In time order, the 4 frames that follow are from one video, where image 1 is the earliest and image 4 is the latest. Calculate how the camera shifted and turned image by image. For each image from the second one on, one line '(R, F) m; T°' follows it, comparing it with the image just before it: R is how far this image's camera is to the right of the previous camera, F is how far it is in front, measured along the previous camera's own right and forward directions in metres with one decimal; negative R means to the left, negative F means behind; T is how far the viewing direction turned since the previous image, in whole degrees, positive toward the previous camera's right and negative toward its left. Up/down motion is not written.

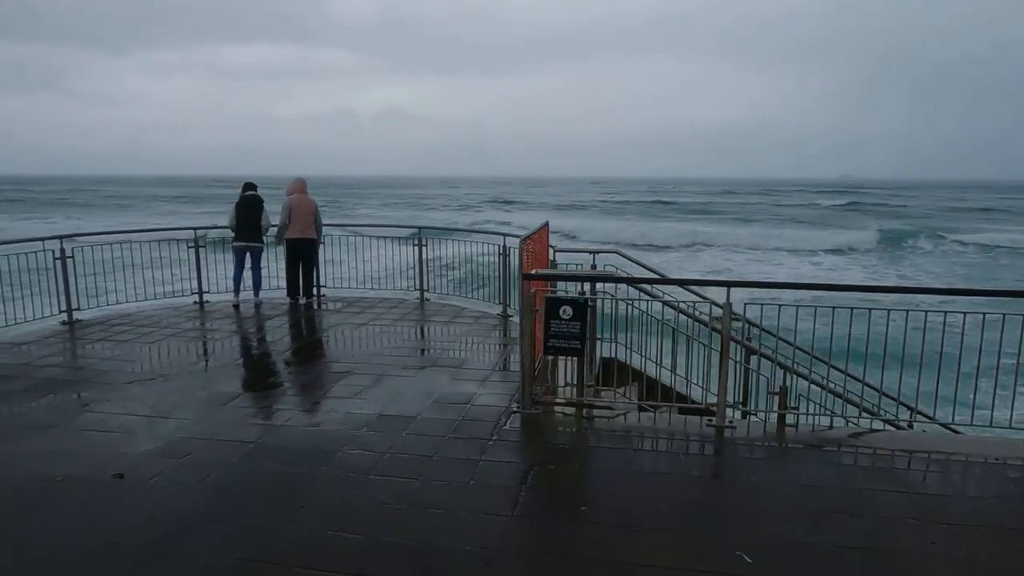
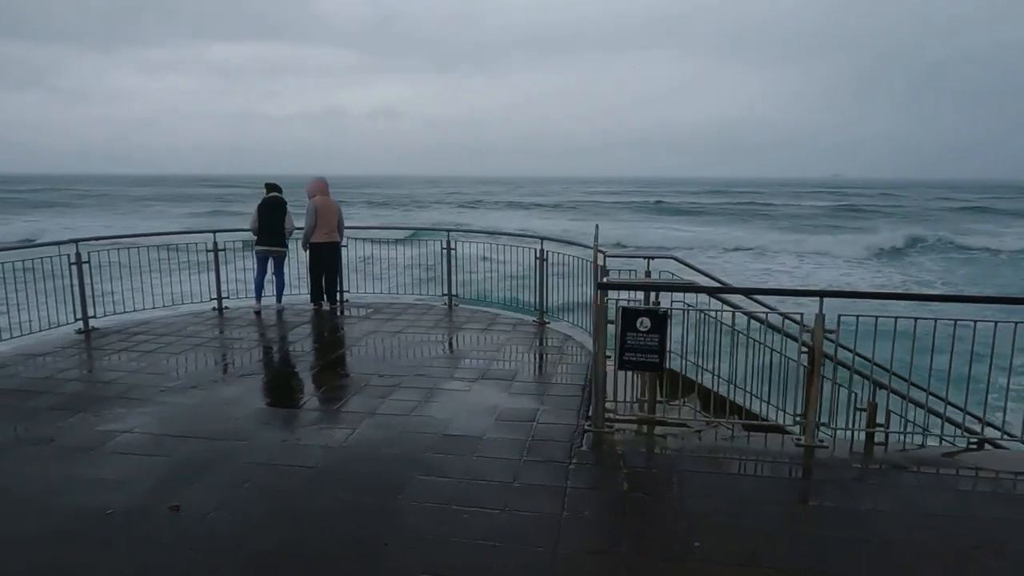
(-0.6, +0.3) m; +1°
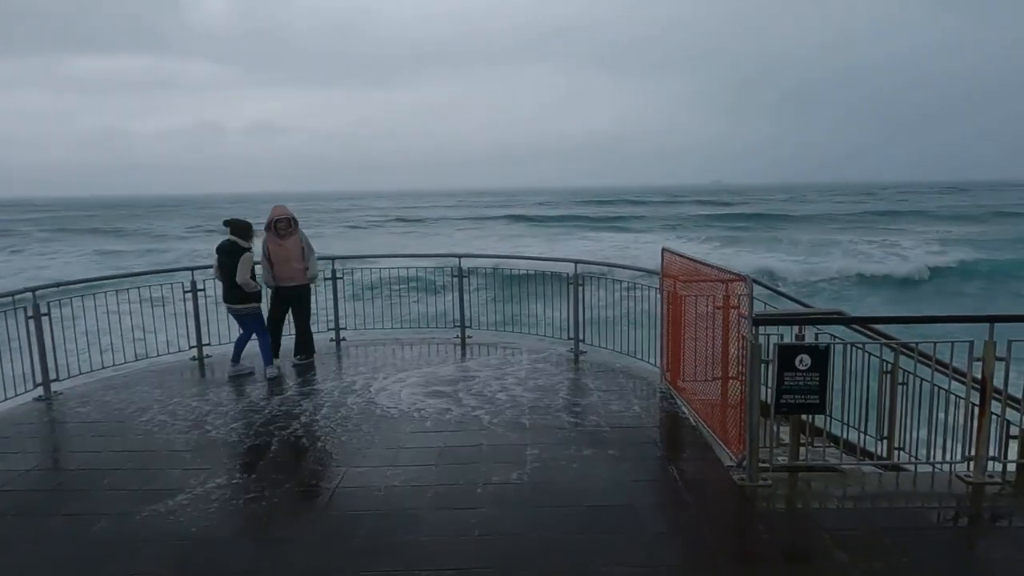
(-1.5, +0.8) m; +8°
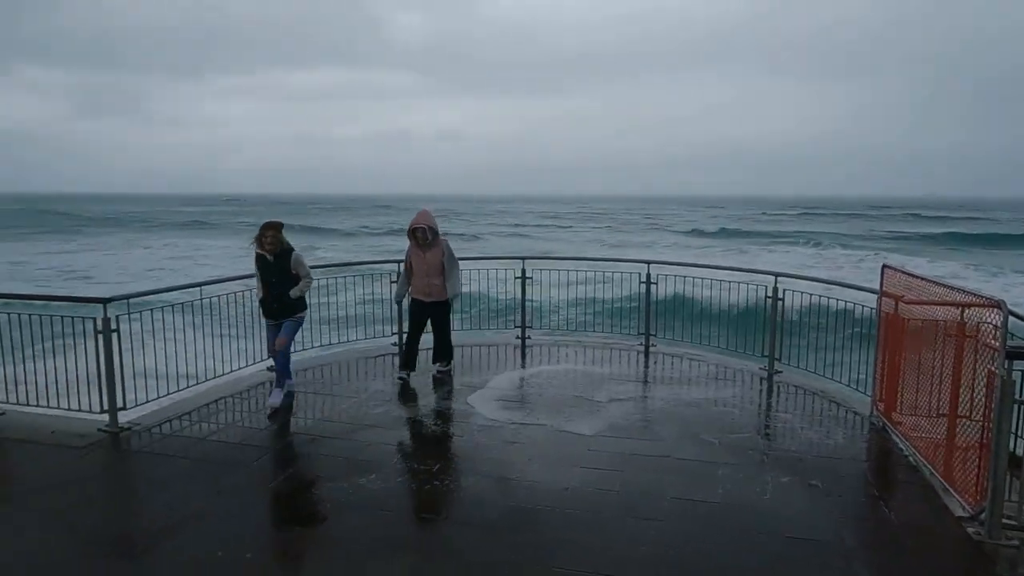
(-0.2, 0.0) m; -15°
